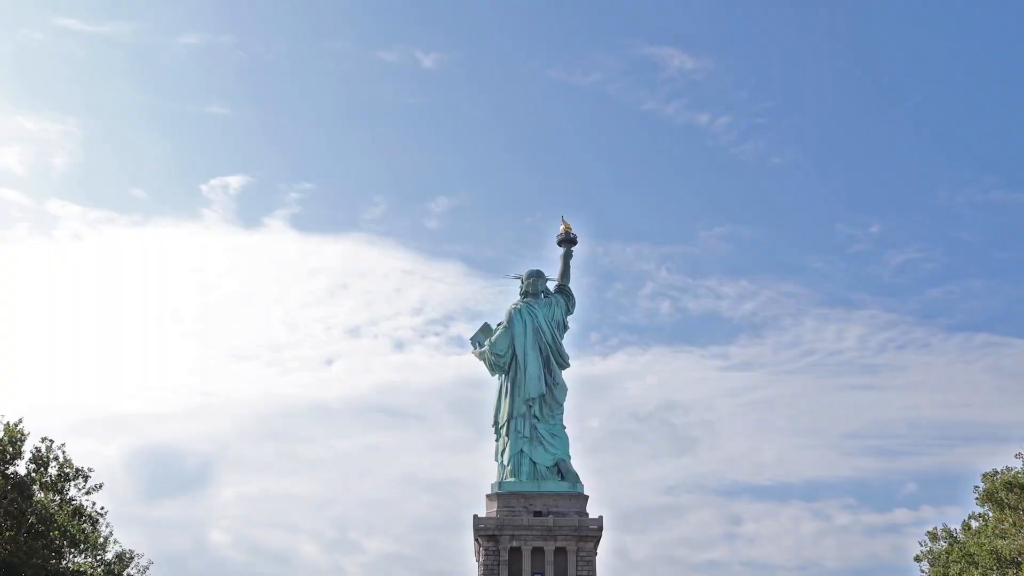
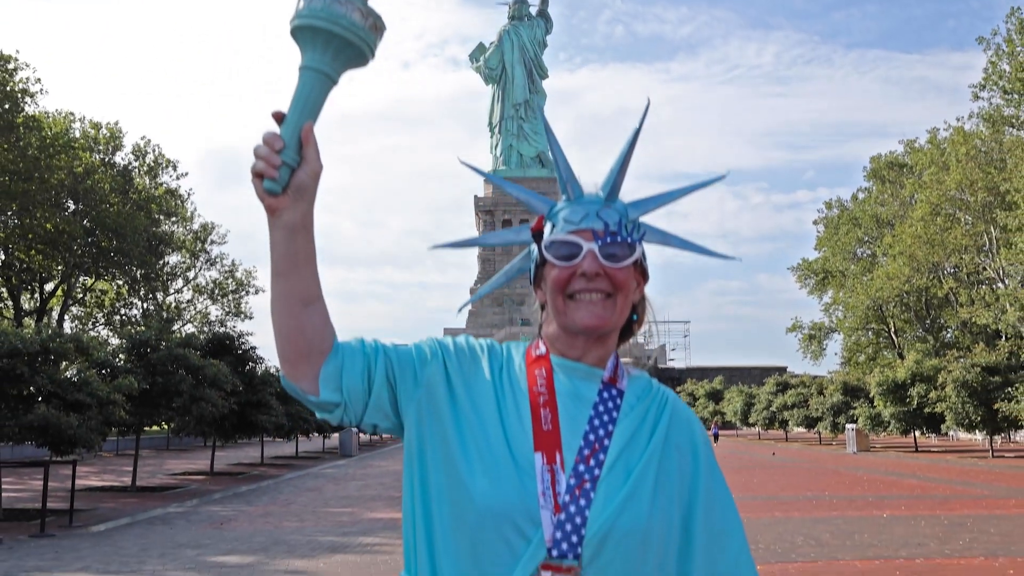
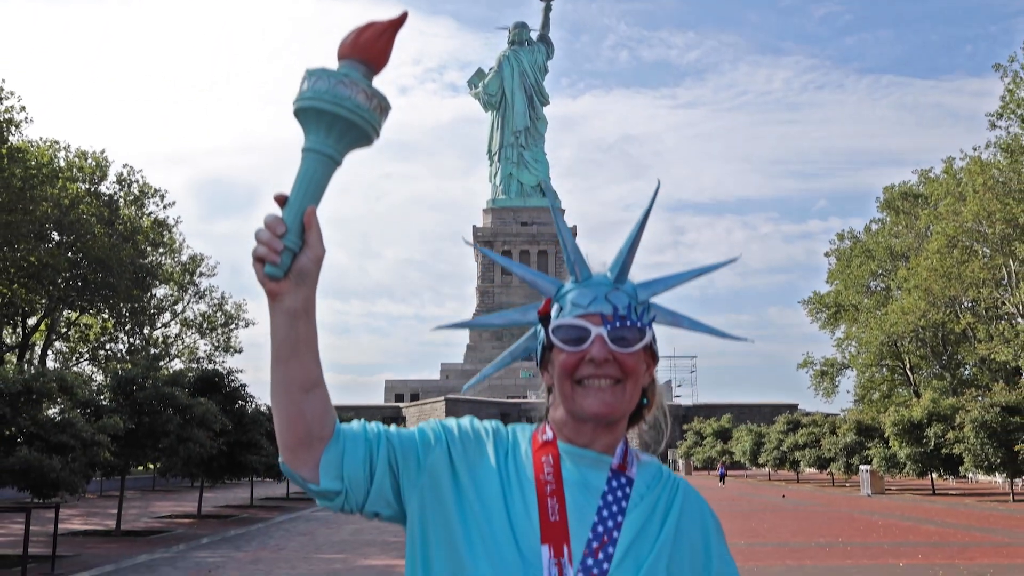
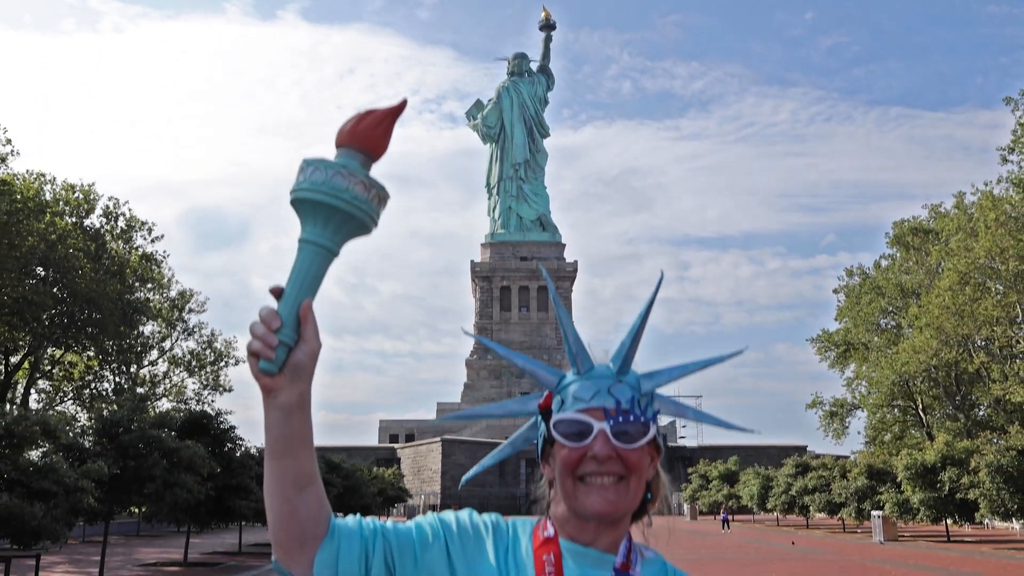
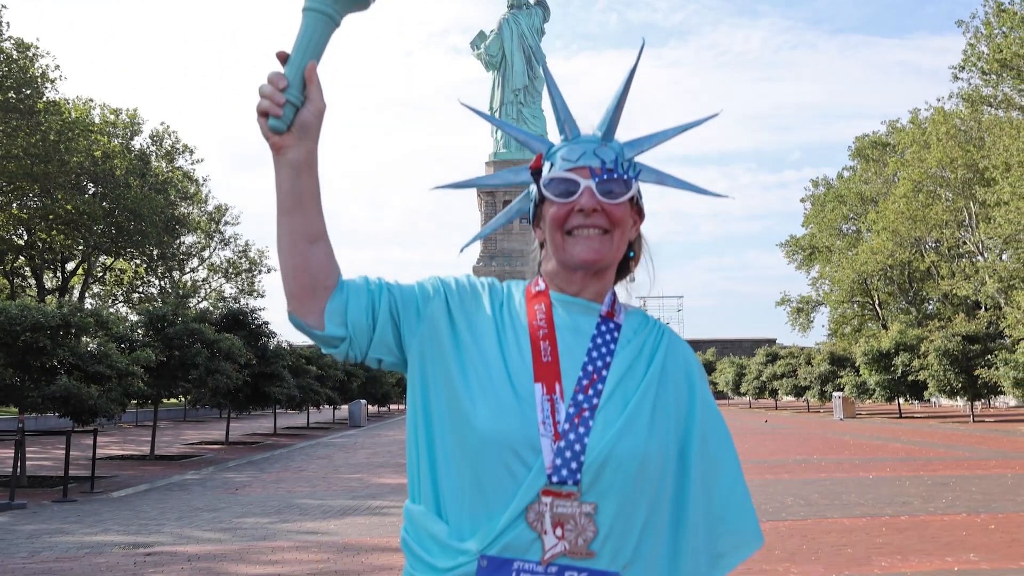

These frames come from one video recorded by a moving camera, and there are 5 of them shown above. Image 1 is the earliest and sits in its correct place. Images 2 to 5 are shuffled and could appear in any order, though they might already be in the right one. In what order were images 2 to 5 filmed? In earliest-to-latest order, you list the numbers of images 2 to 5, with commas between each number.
4, 3, 2, 5
